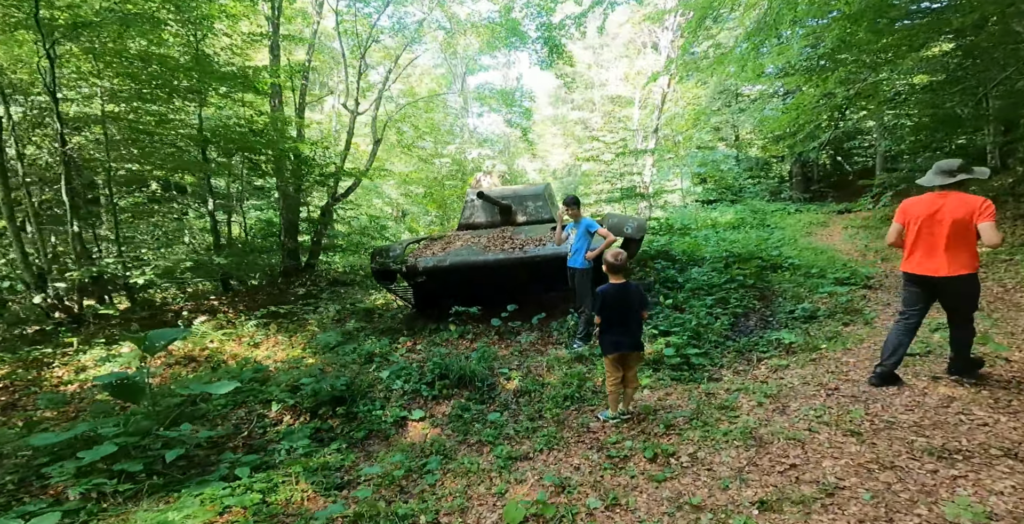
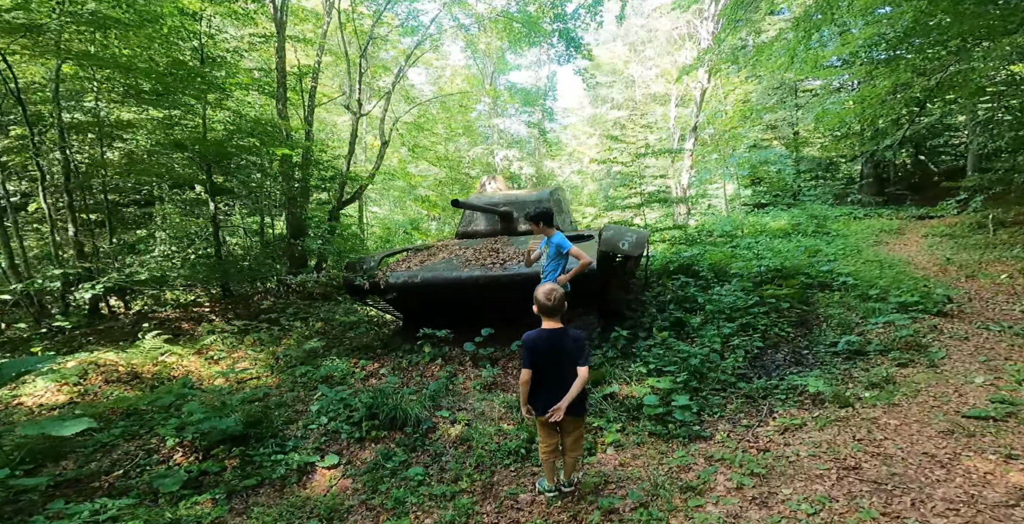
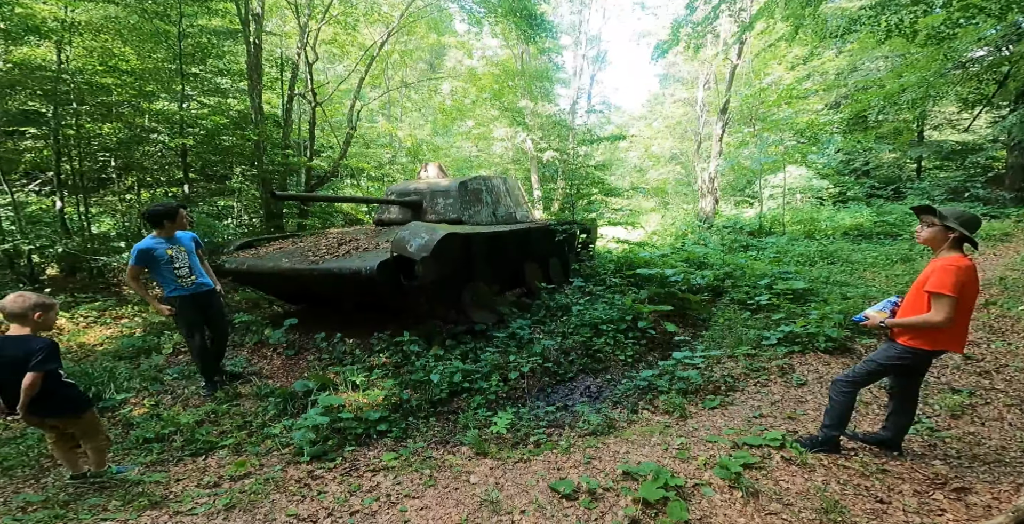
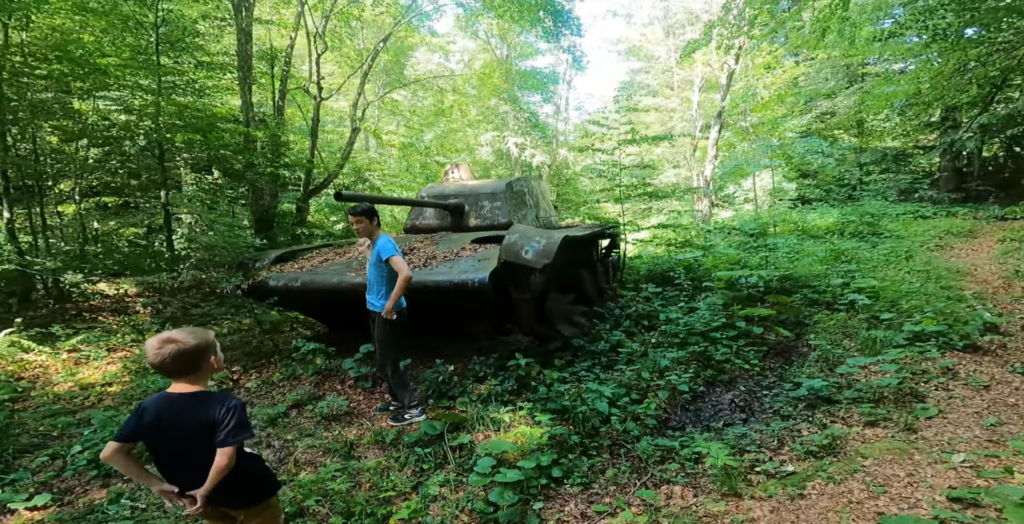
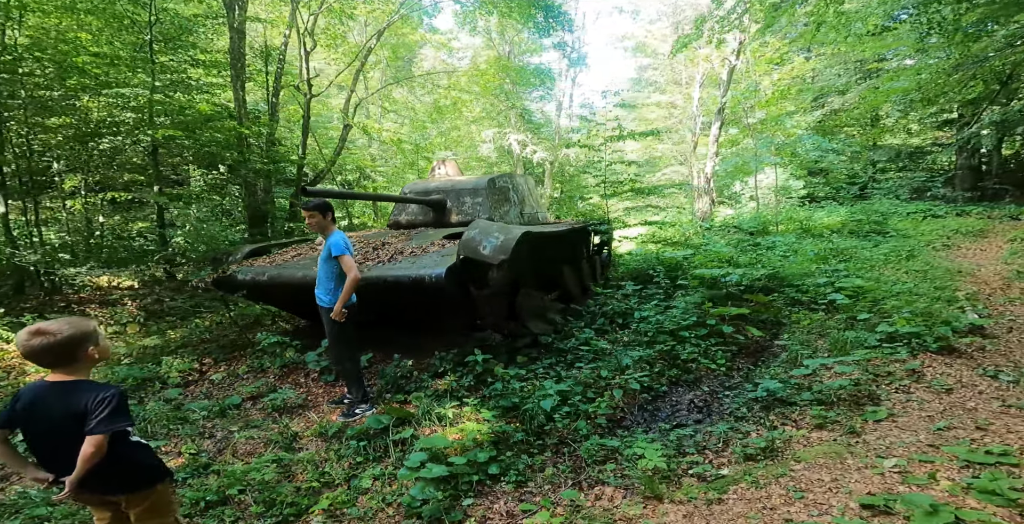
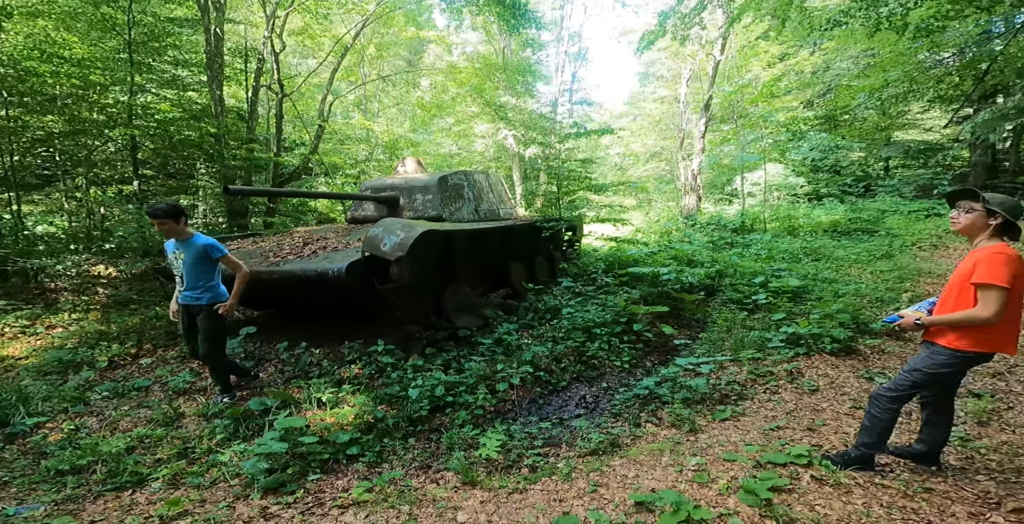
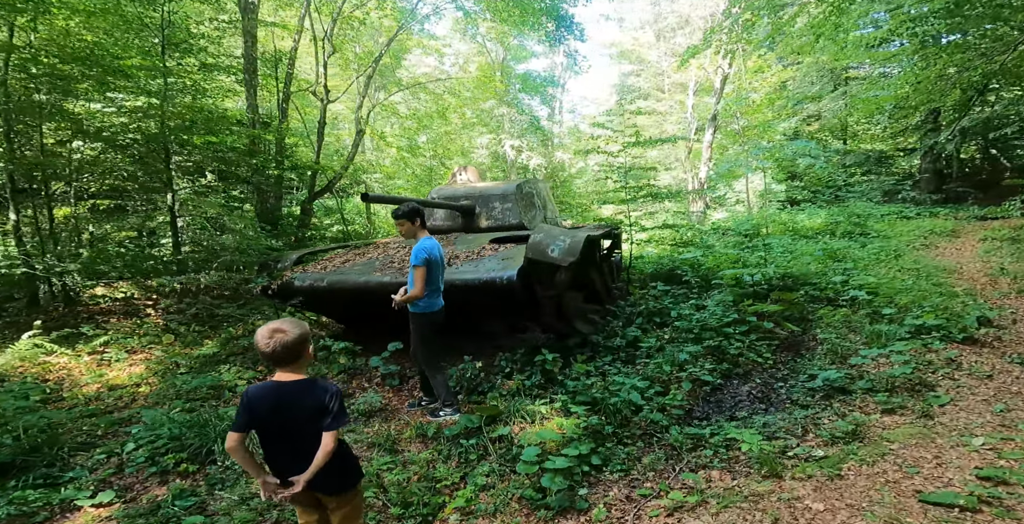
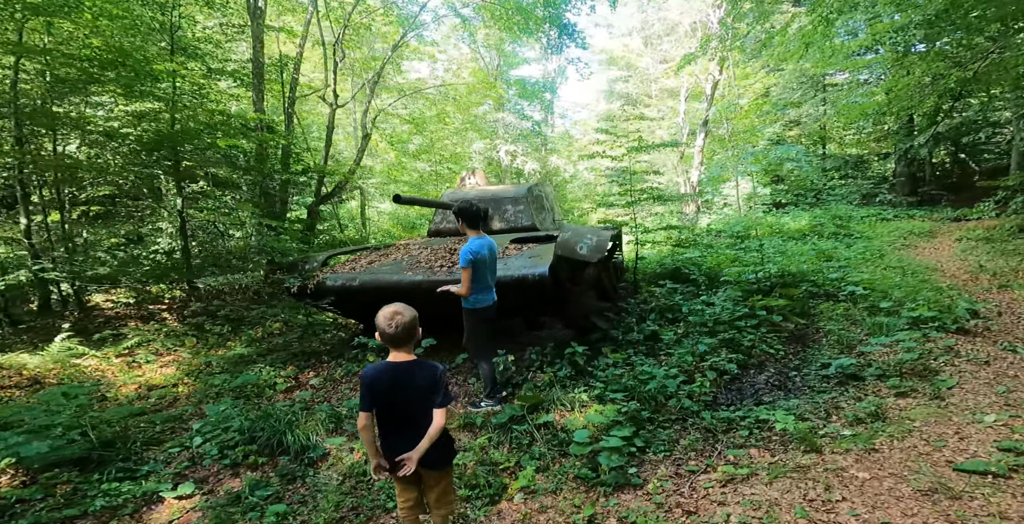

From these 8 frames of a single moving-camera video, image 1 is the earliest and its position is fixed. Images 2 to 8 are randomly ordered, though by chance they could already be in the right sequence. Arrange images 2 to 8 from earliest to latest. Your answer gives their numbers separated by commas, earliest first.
2, 8, 7, 4, 5, 6, 3
